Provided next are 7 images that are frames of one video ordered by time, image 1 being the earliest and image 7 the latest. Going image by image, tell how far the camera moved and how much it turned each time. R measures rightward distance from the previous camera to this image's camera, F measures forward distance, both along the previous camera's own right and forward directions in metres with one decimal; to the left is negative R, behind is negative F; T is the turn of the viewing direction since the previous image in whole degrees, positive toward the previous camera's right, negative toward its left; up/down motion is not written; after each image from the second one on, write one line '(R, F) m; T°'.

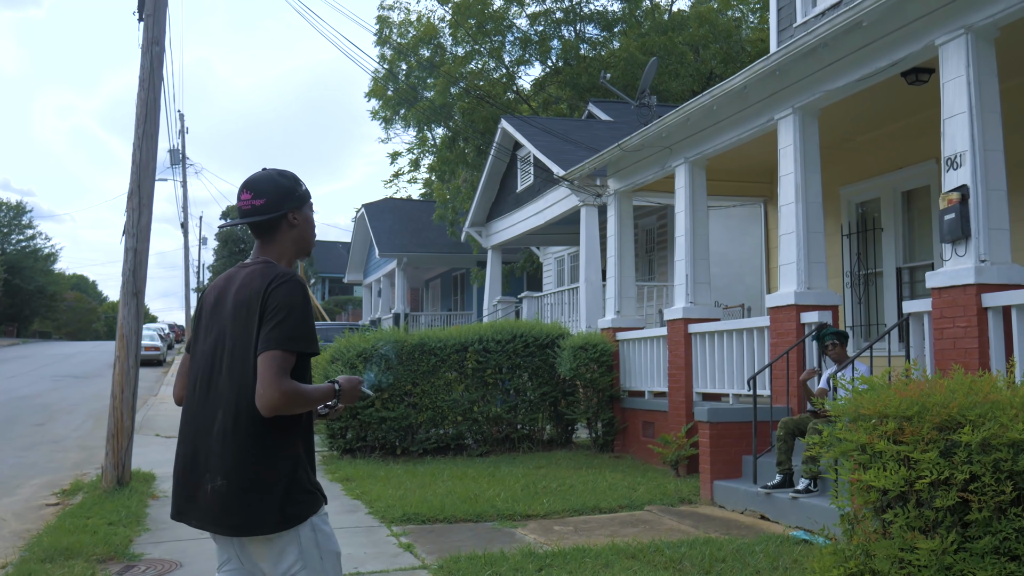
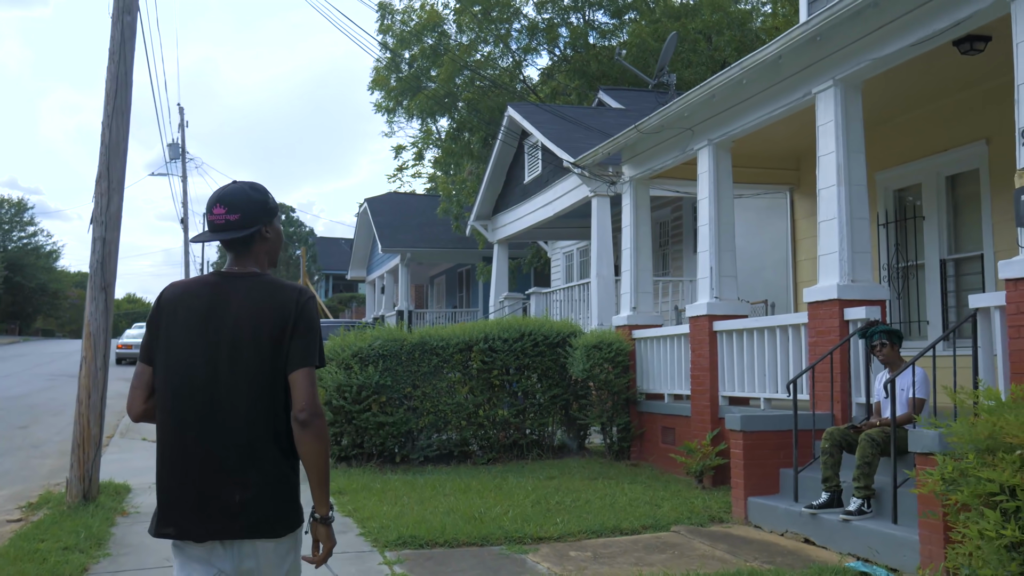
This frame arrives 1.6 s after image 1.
(0.0, +0.8) m; 0°
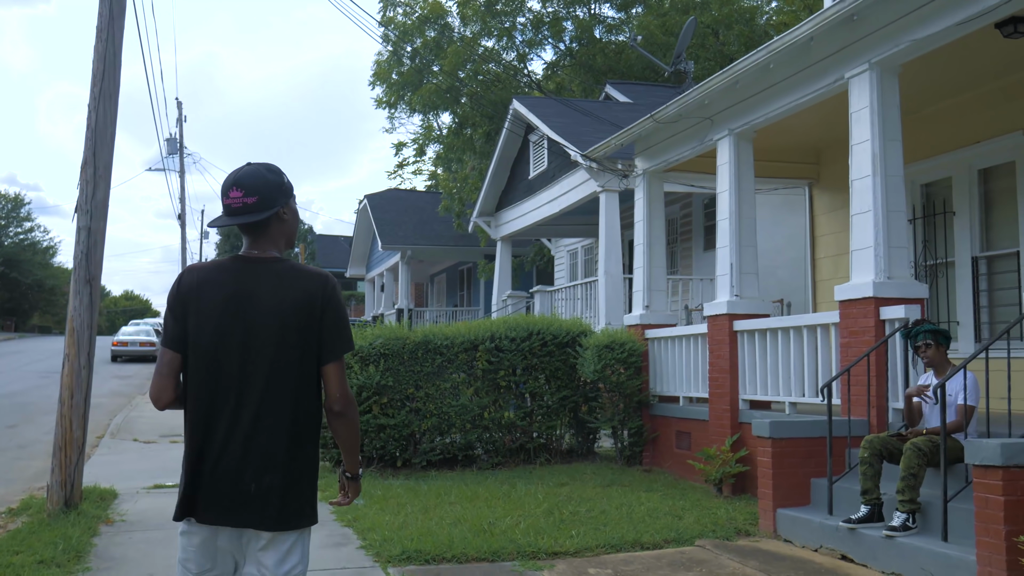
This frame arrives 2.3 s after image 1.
(-0.1, +0.5) m; 0°
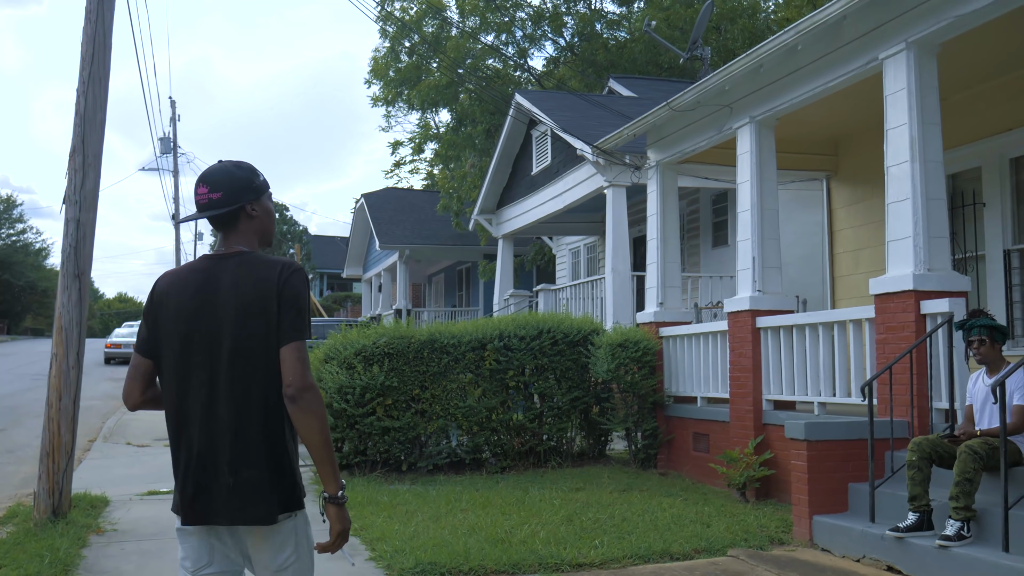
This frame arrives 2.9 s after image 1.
(-0.2, +0.4) m; 0°
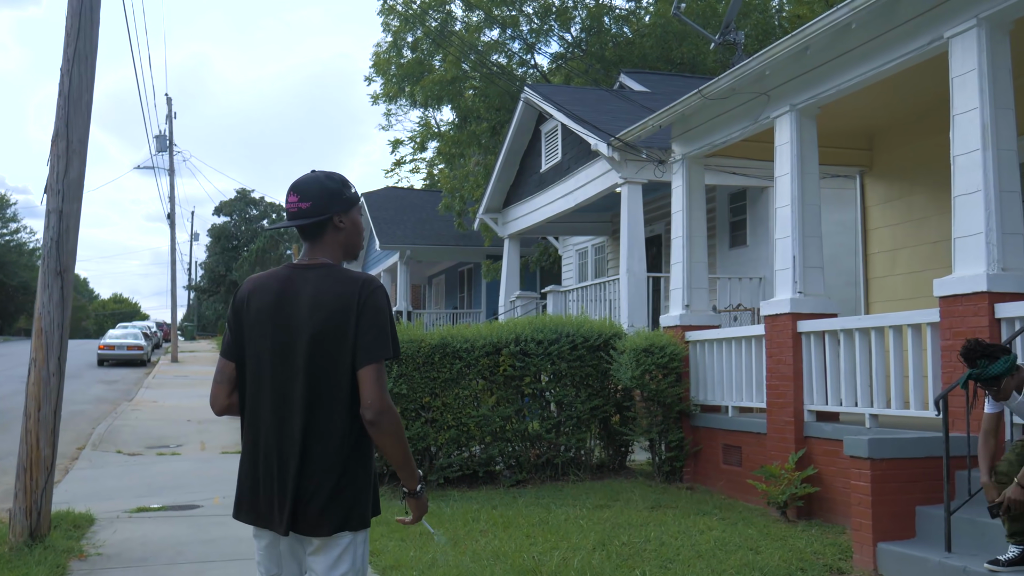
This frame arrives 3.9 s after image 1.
(-0.2, +0.6) m; 0°
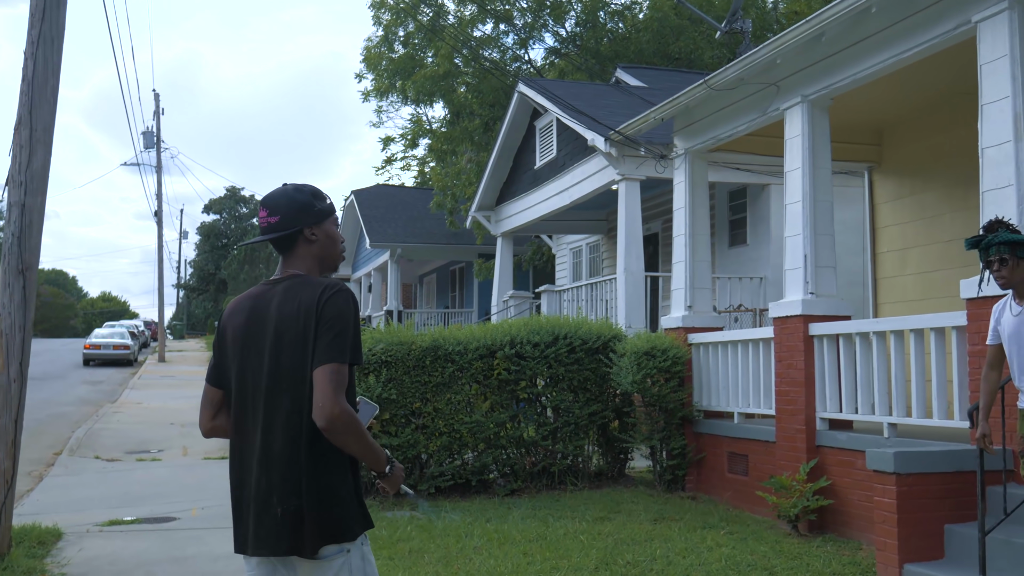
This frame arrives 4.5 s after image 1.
(0.0, +0.4) m; +1°
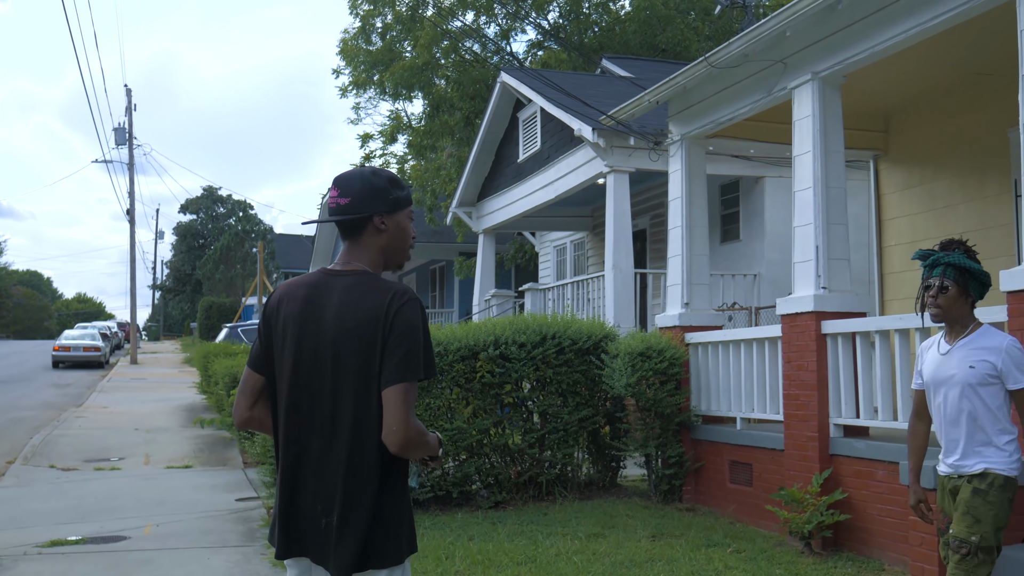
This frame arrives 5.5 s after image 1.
(0.0, +0.7) m; +1°
